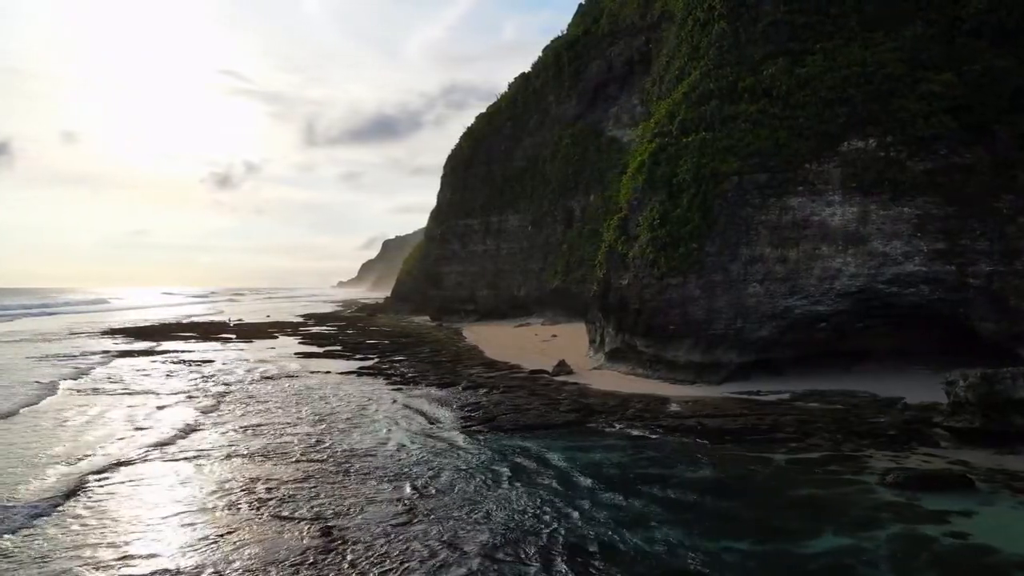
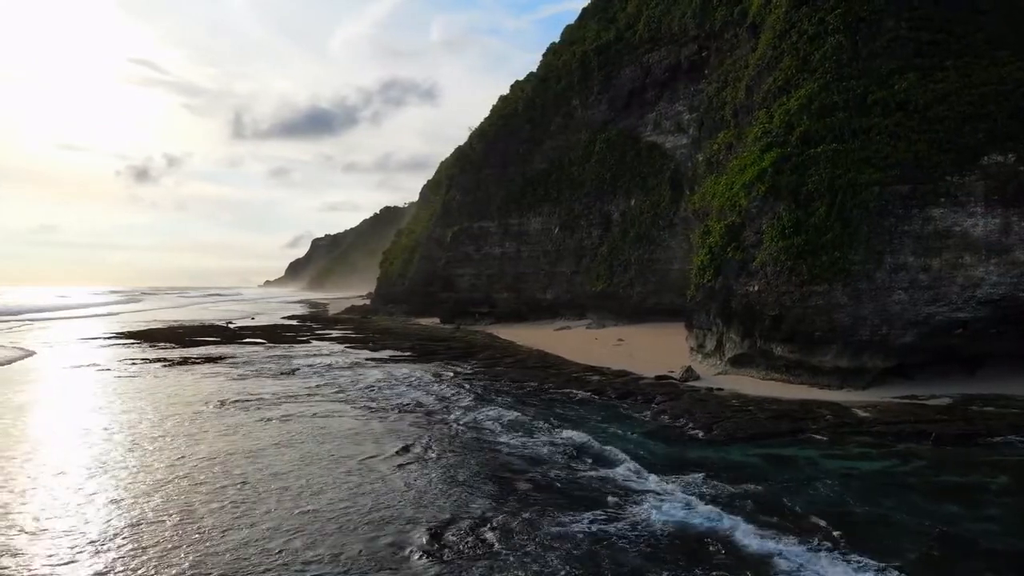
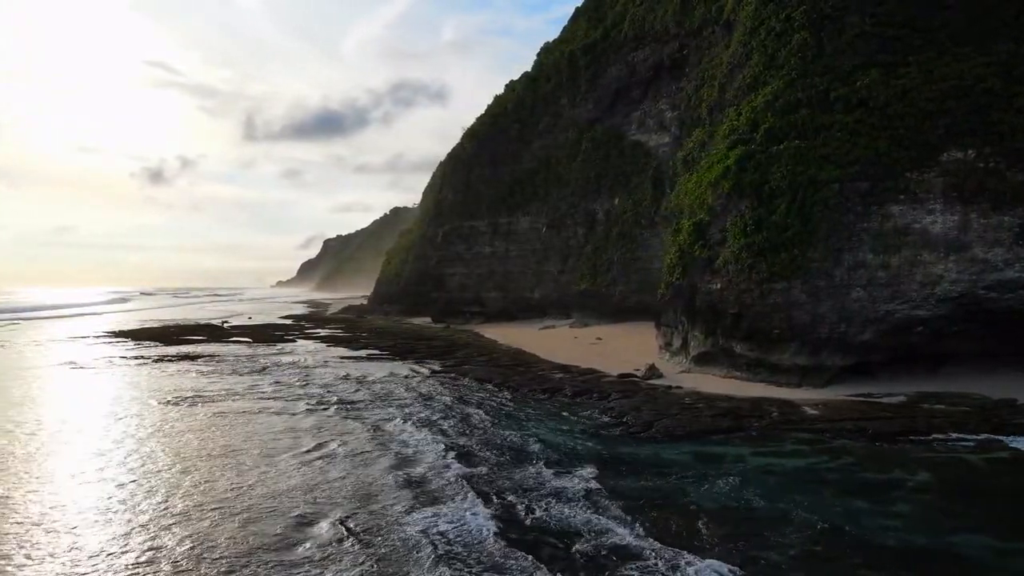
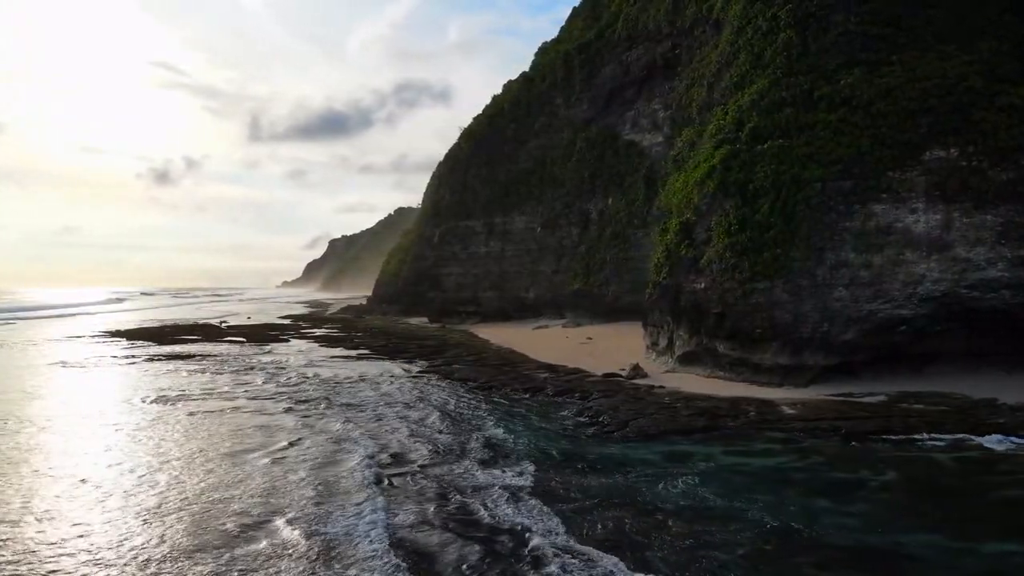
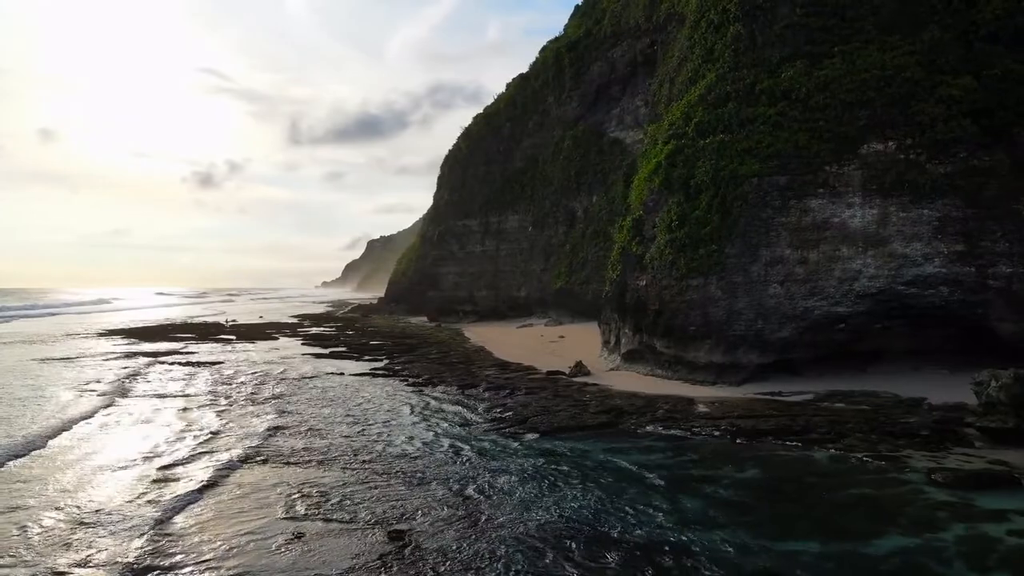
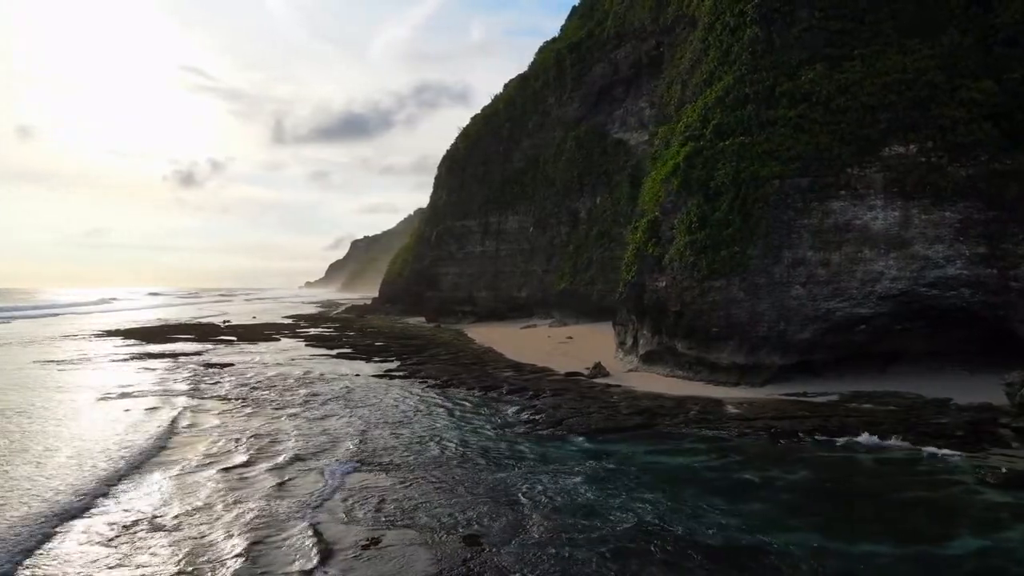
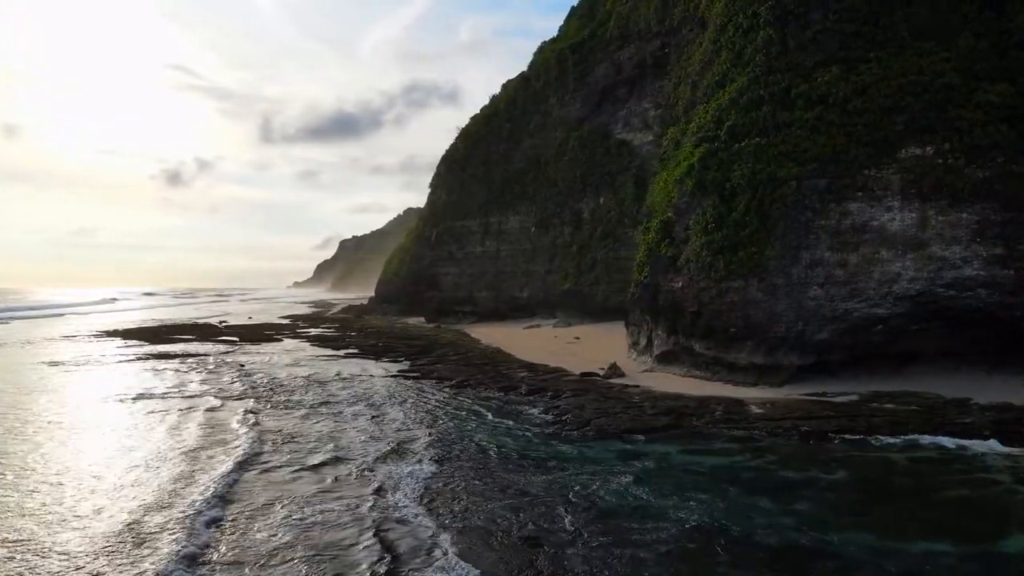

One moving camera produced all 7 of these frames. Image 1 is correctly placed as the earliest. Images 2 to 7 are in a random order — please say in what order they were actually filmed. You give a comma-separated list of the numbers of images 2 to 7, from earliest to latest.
5, 6, 7, 4, 3, 2
